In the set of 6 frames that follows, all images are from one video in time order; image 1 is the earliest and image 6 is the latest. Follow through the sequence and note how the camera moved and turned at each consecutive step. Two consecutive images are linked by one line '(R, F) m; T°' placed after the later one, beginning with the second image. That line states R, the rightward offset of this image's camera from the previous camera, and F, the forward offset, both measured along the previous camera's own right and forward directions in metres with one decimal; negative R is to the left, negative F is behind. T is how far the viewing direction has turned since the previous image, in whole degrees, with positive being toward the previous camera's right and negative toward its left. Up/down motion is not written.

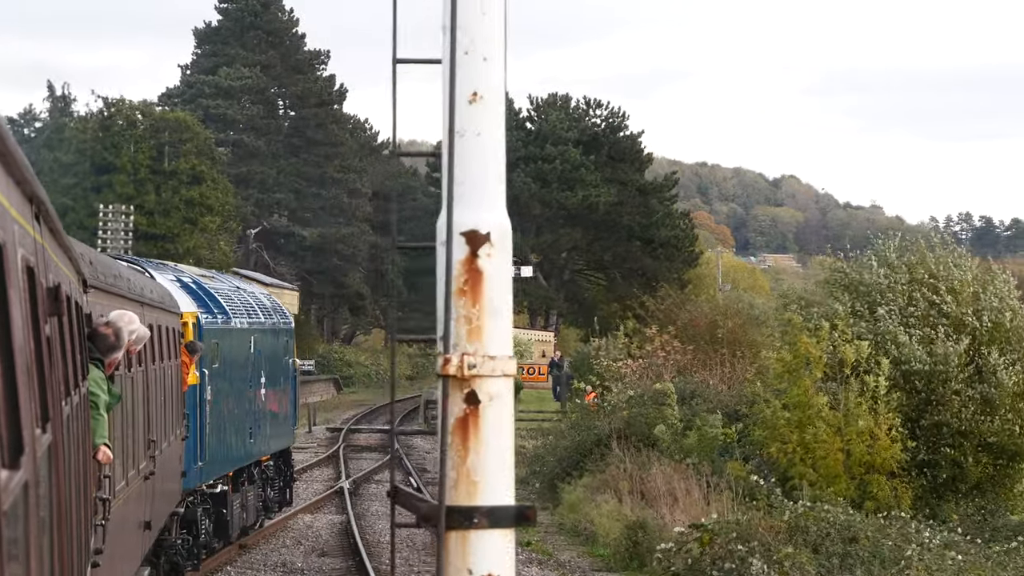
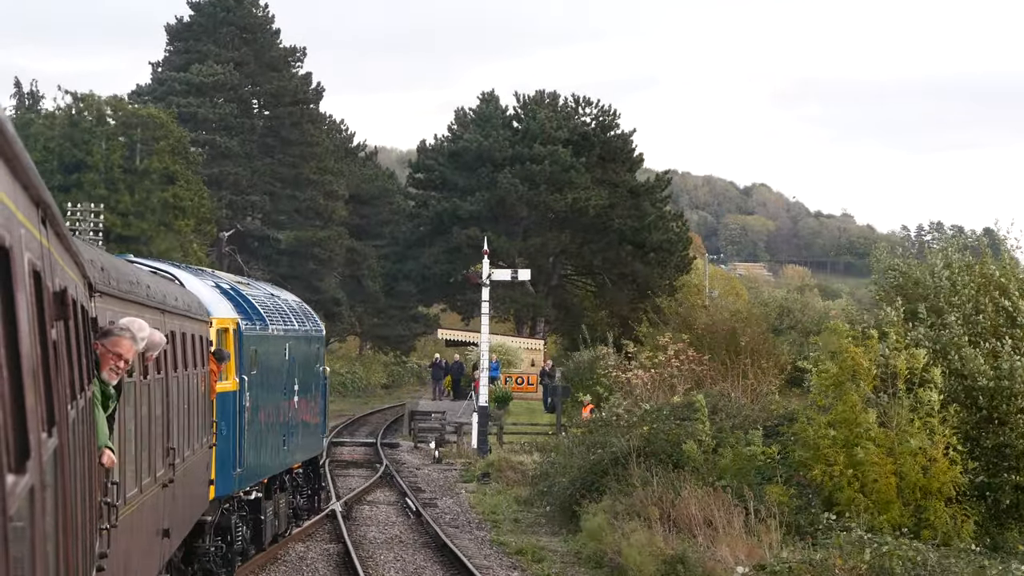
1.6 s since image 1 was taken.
(-0.6, +2.0) m; +1°
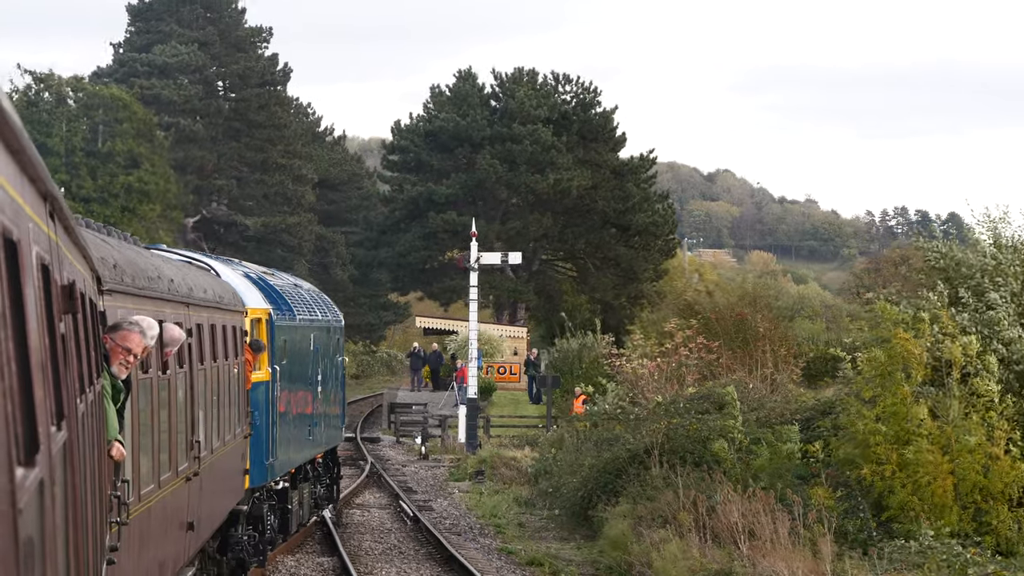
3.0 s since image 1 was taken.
(-0.5, +1.8) m; +1°
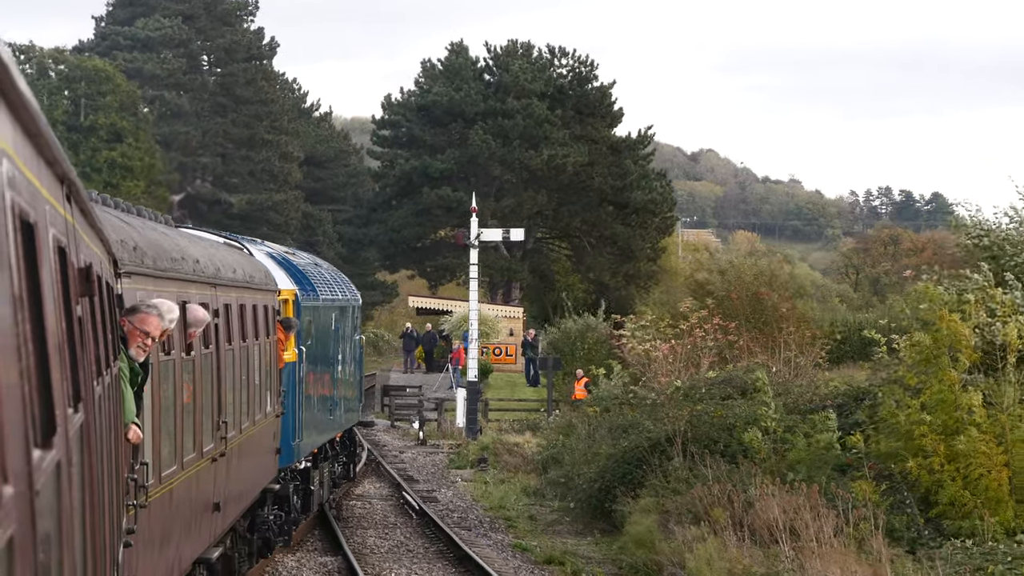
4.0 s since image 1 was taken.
(-0.4, +1.2) m; +1°
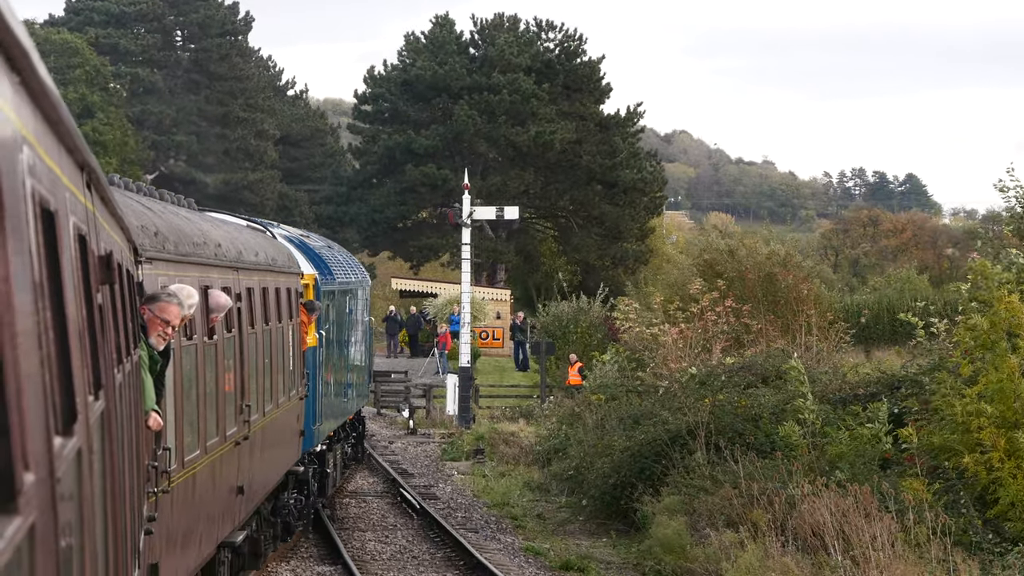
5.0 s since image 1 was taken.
(-0.4, +1.3) m; +1°
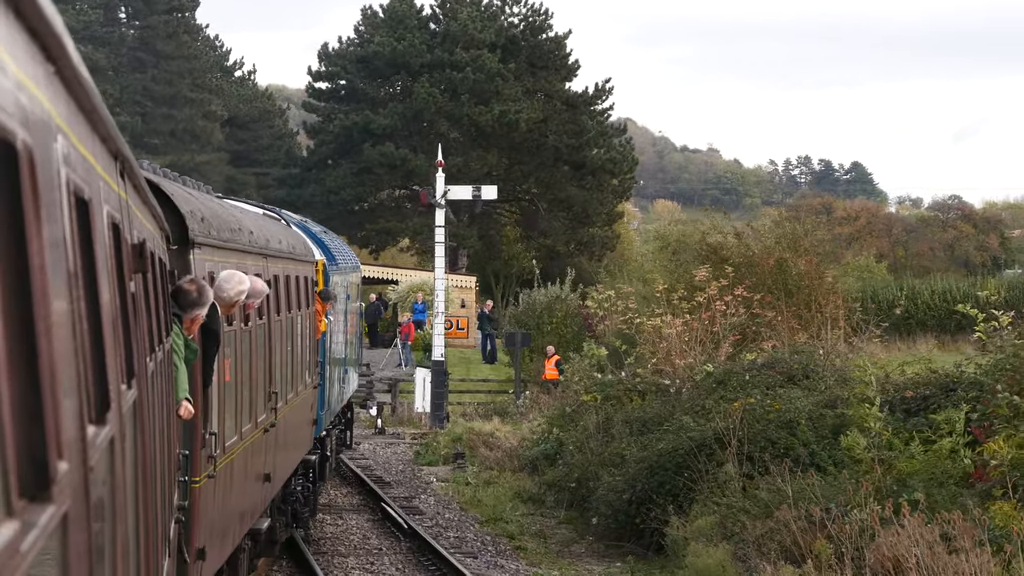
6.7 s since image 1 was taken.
(-0.6, +2.1) m; +2°
